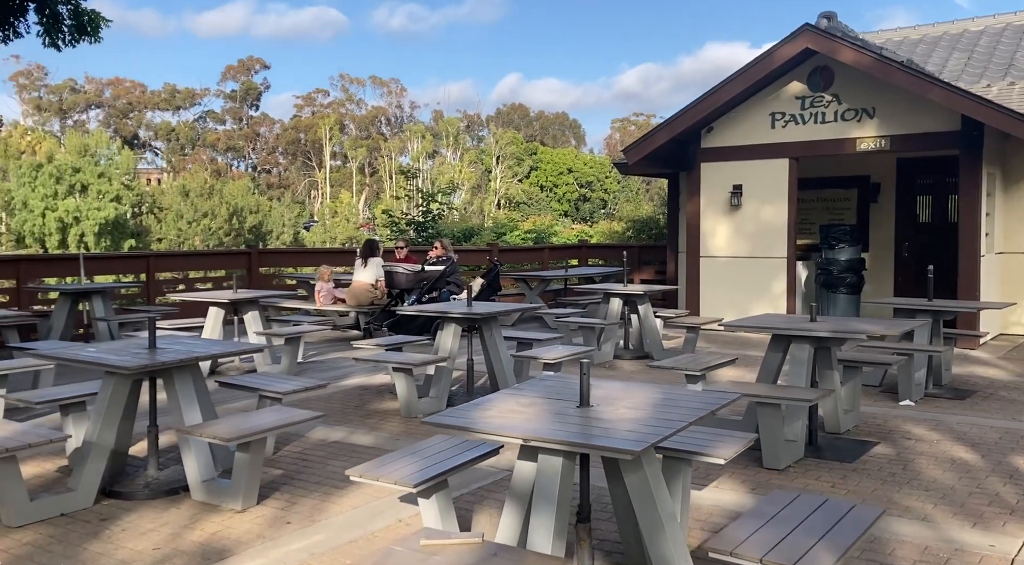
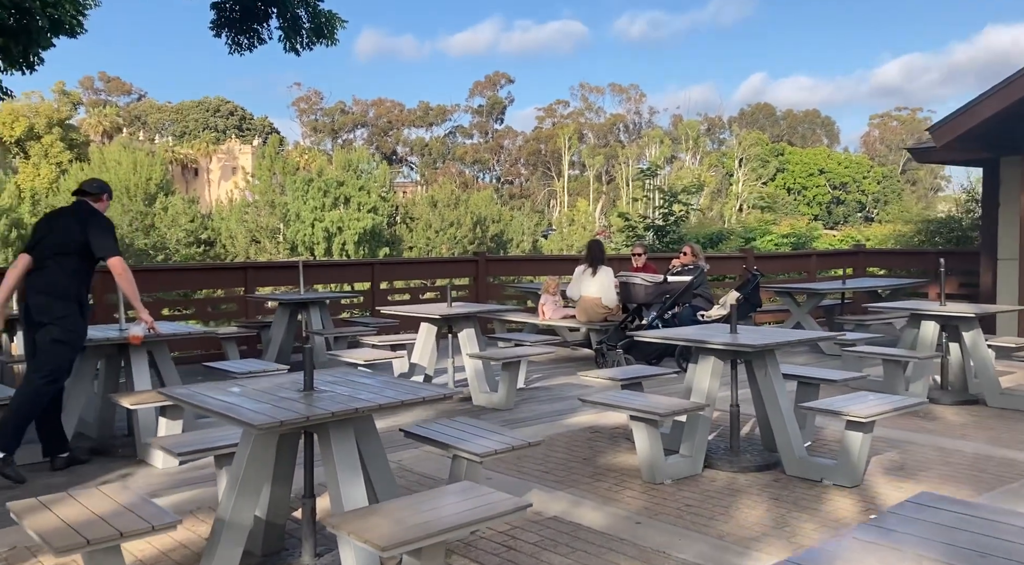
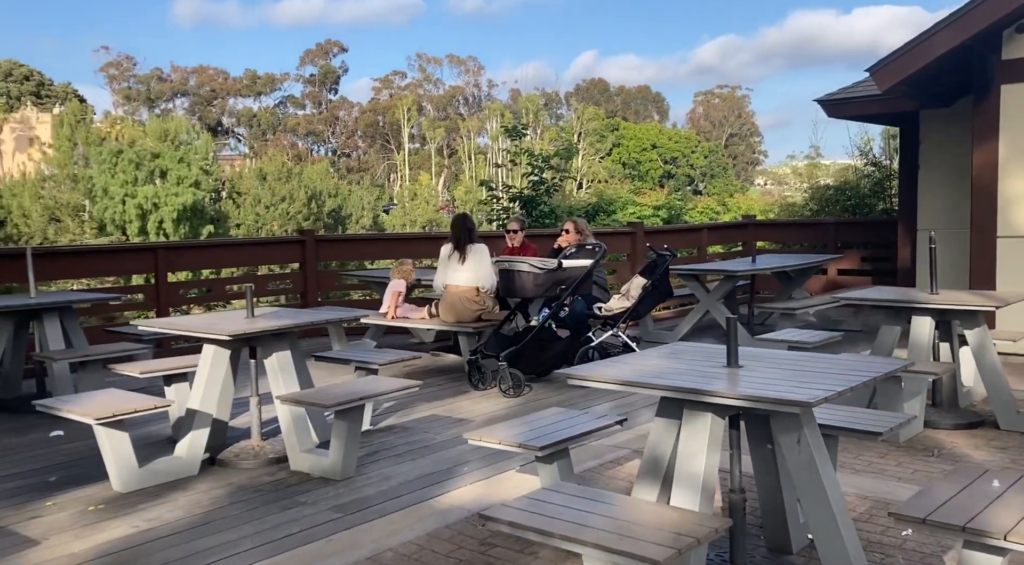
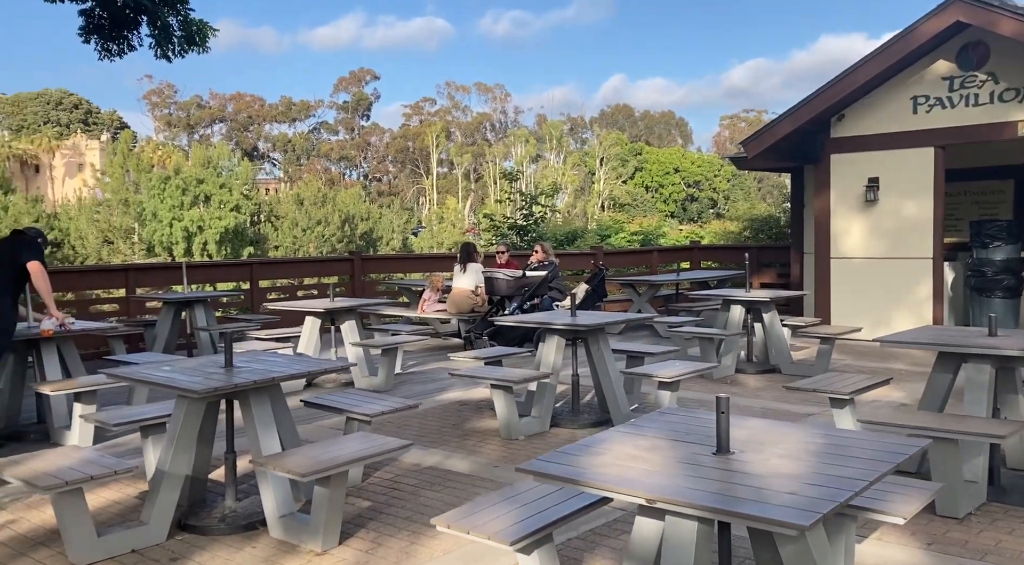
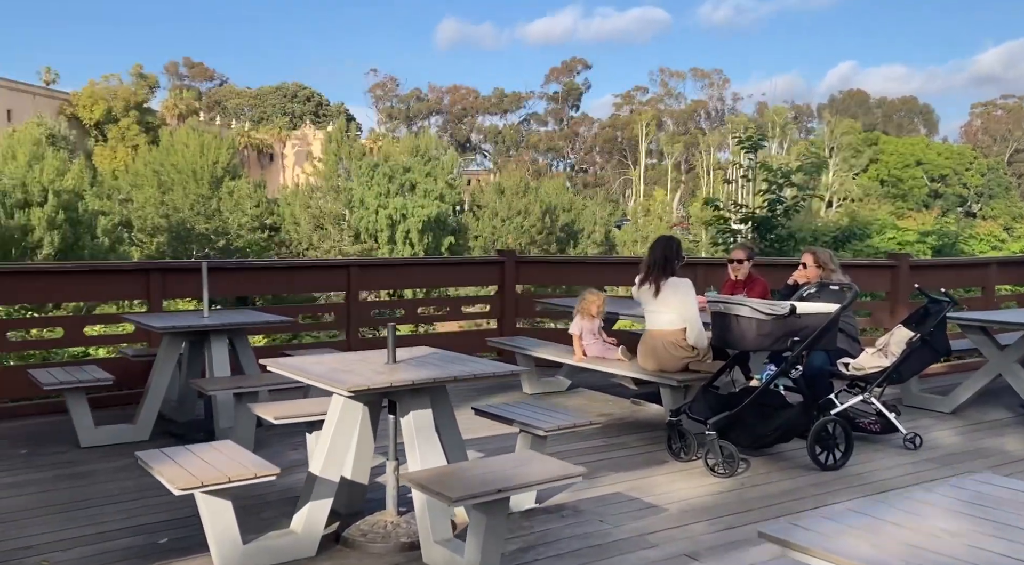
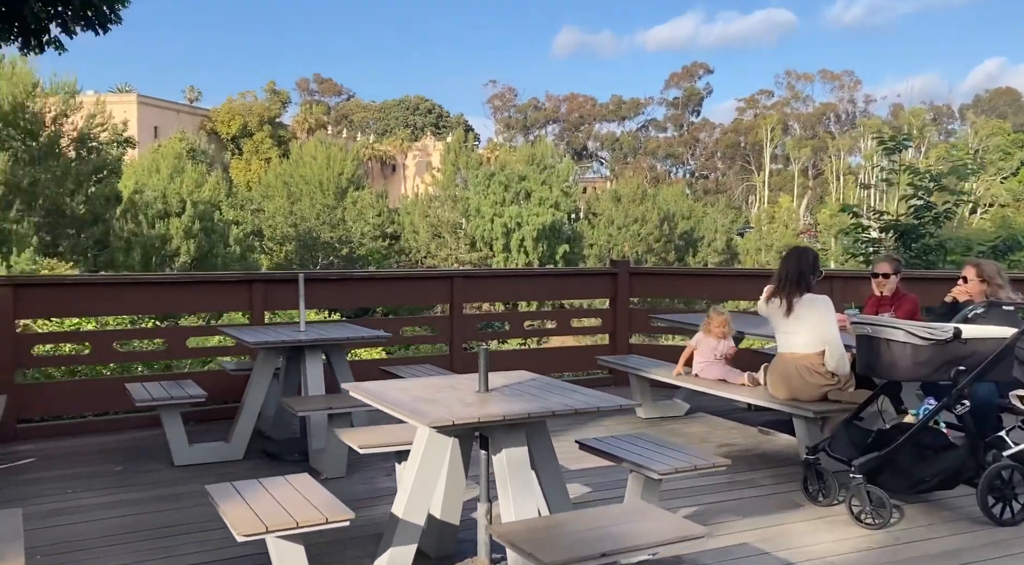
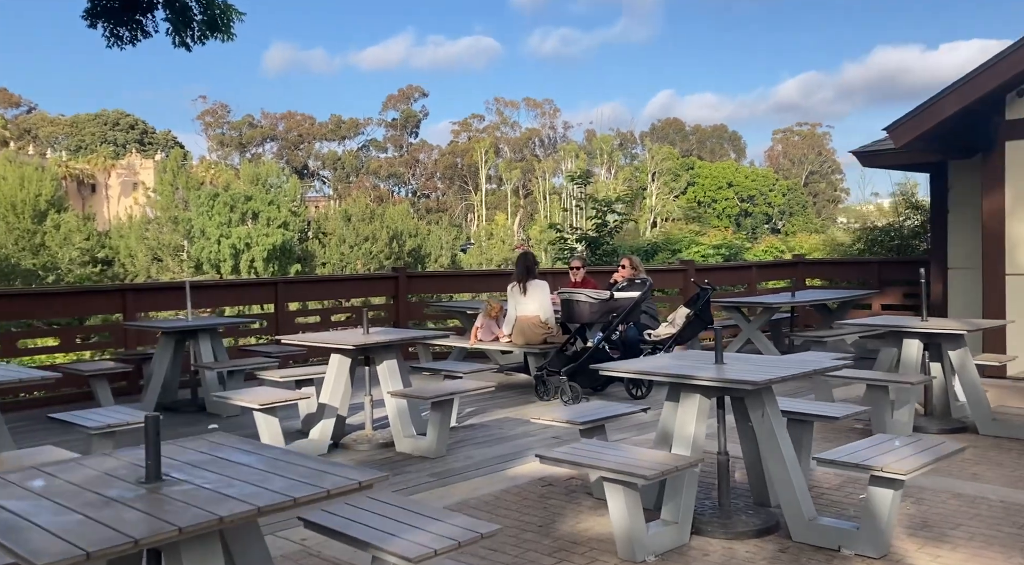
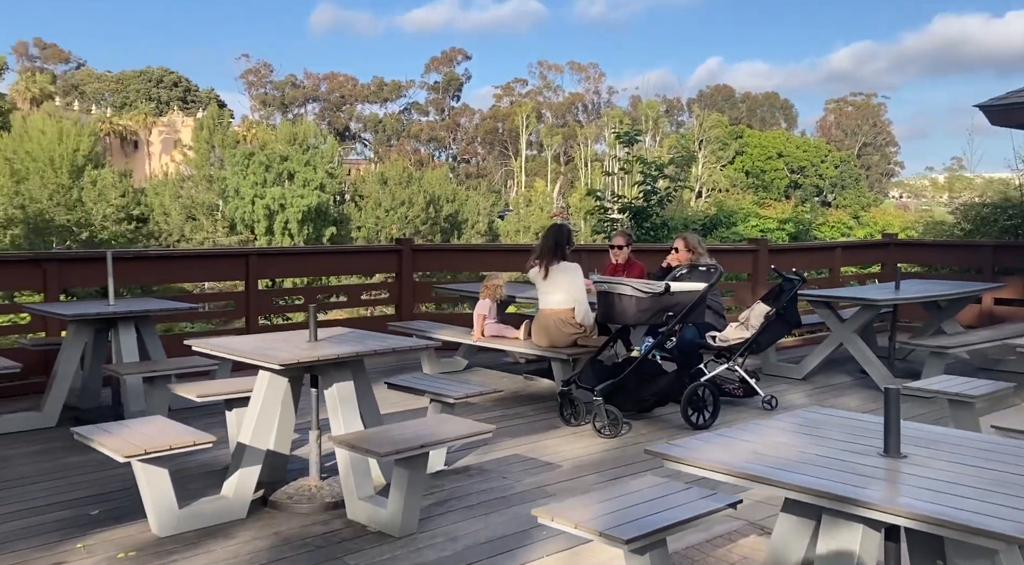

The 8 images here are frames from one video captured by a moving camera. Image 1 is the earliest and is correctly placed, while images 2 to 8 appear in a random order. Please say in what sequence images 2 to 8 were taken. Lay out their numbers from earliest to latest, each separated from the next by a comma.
4, 2, 7, 3, 8, 5, 6
